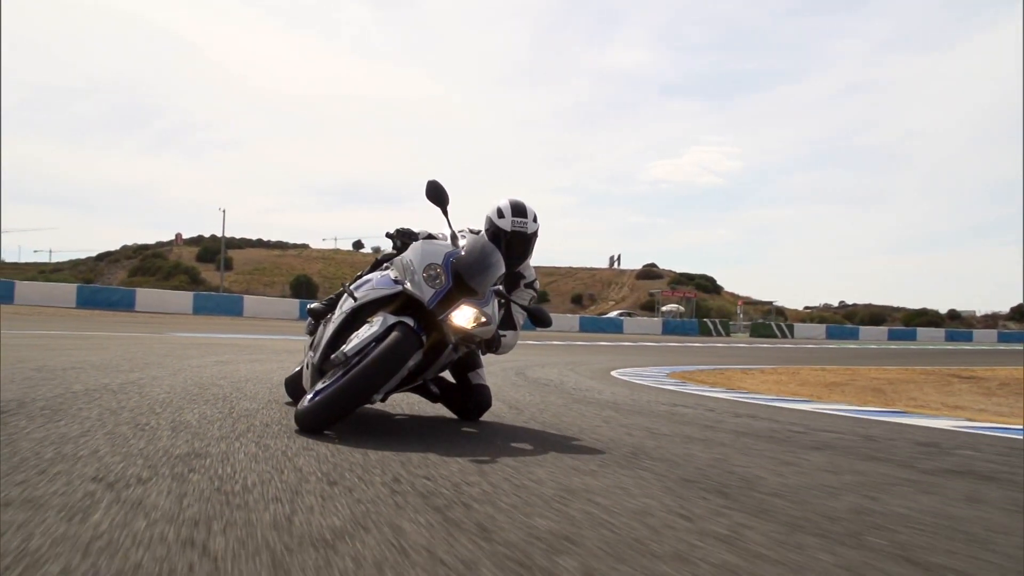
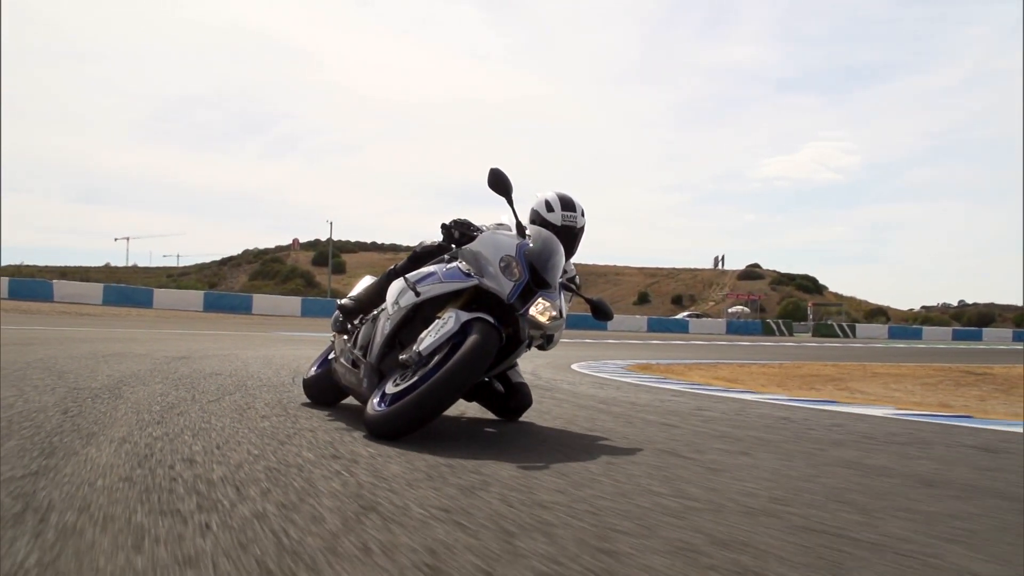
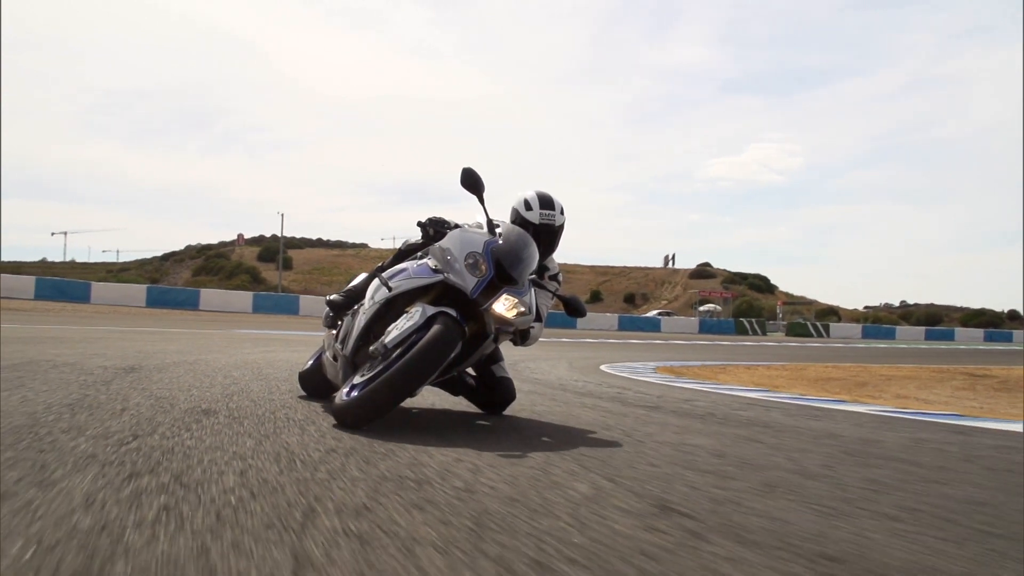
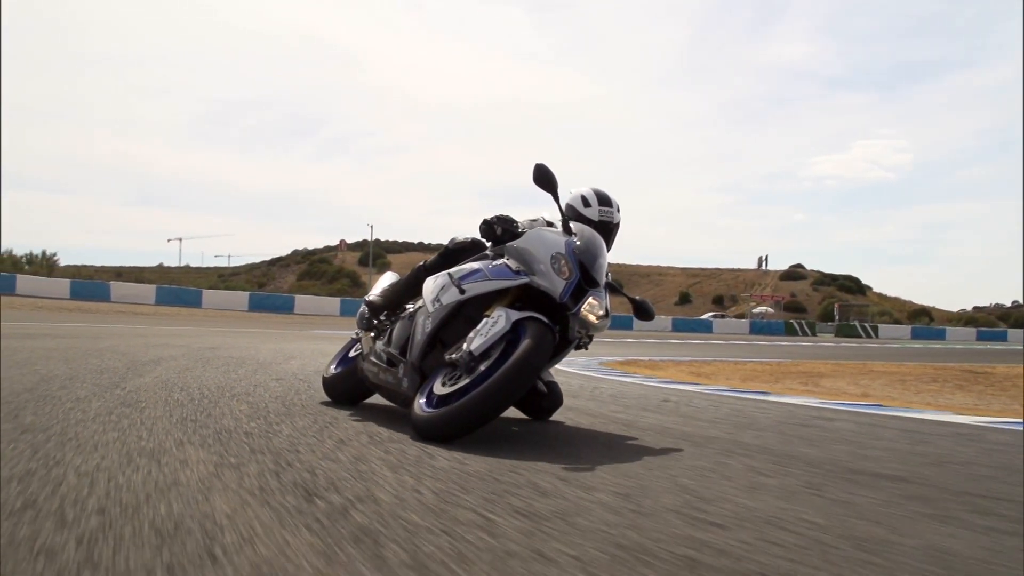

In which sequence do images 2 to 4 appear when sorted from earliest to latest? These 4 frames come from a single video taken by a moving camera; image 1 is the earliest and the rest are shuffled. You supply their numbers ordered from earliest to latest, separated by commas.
3, 2, 4
